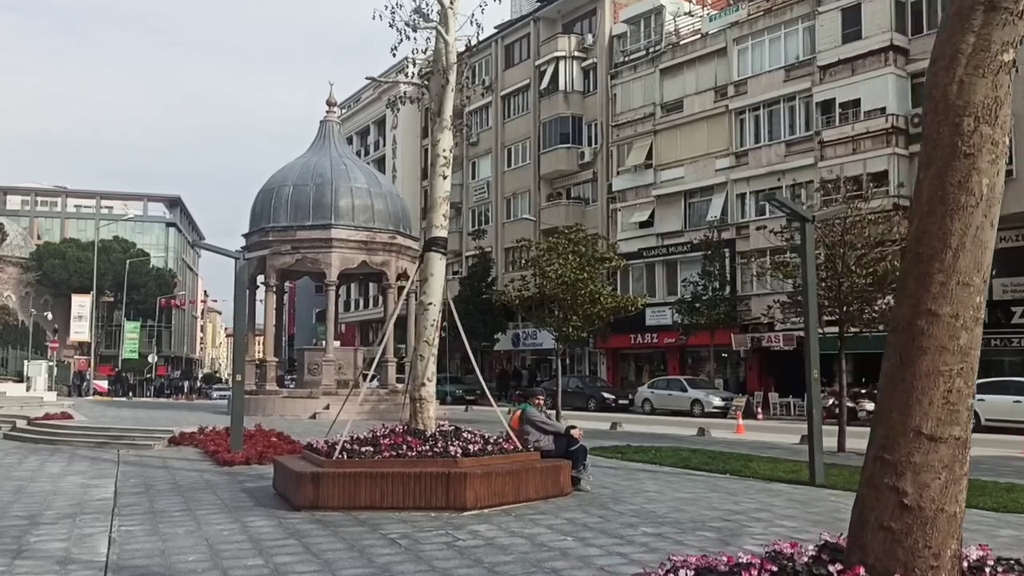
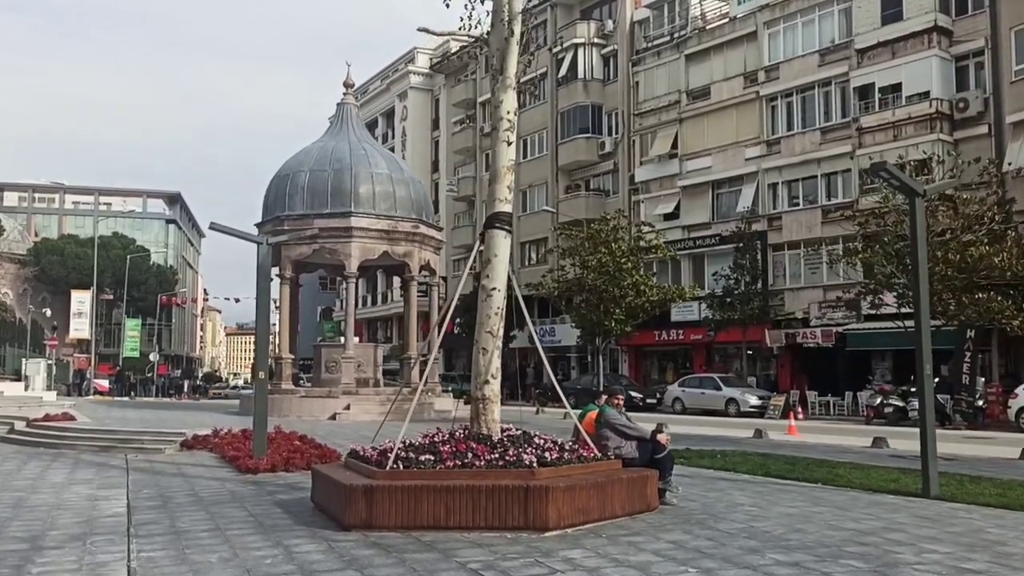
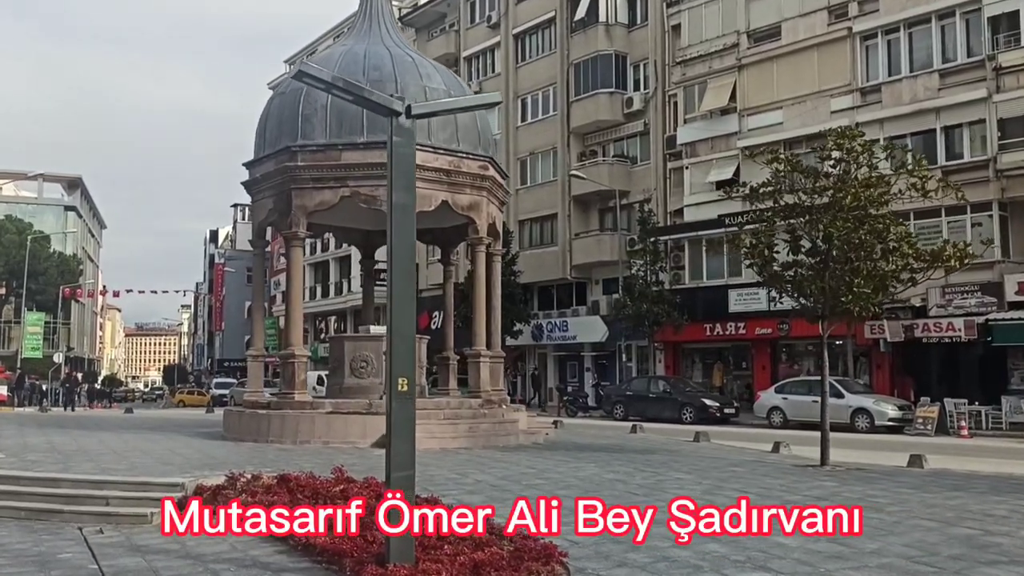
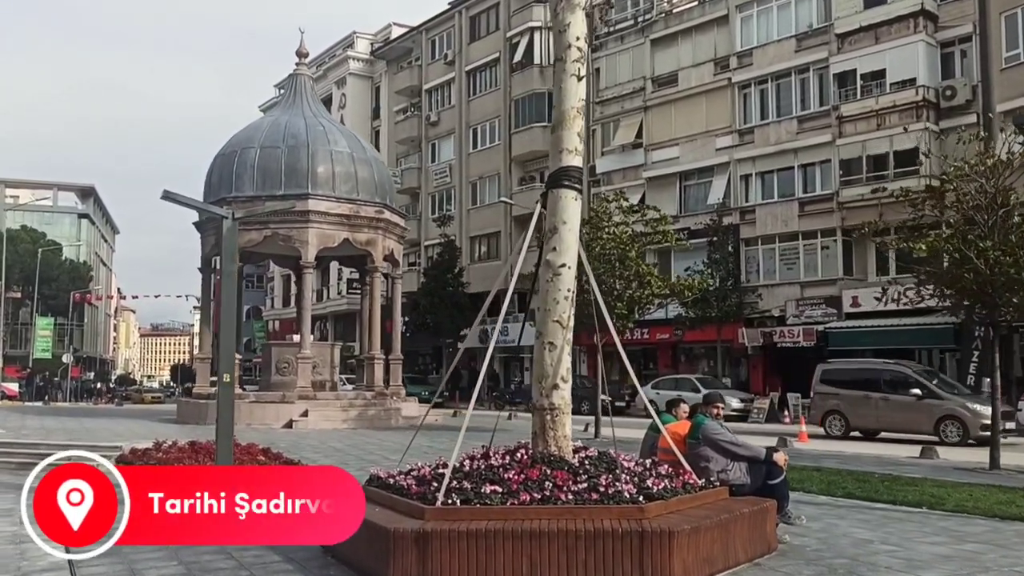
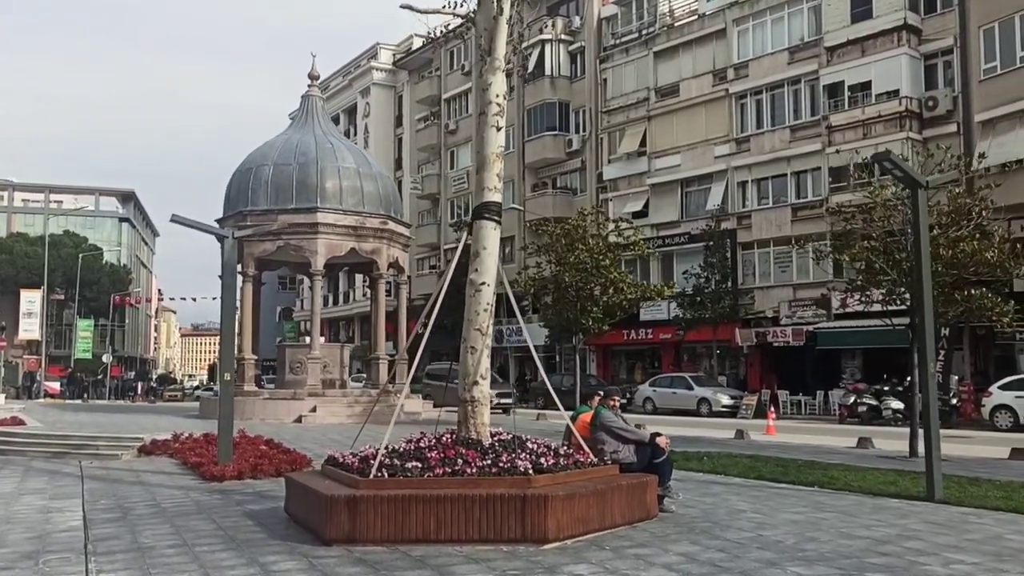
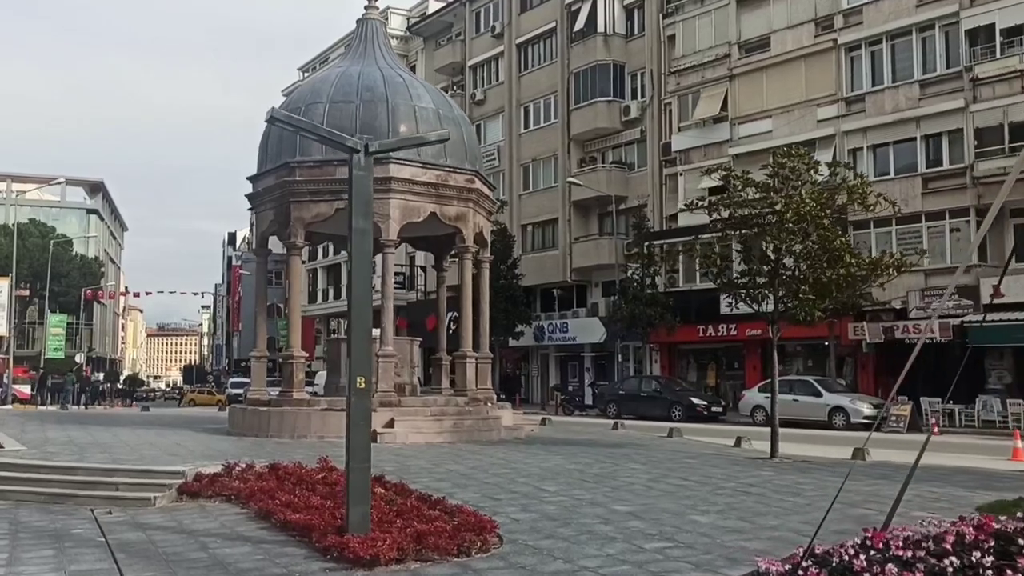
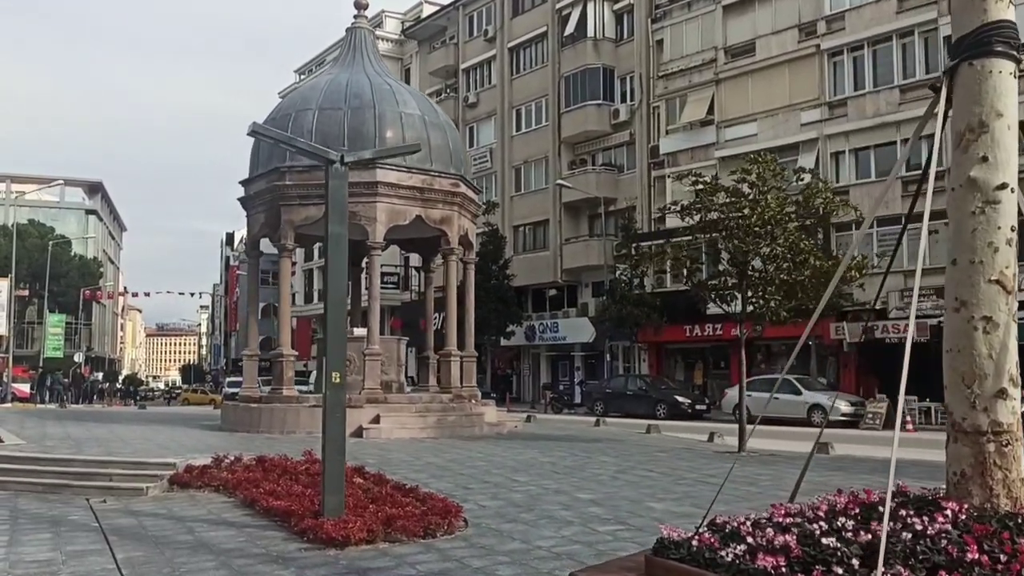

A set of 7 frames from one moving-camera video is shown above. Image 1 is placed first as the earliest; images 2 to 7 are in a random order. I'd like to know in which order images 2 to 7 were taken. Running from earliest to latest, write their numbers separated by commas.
2, 5, 4, 7, 6, 3
